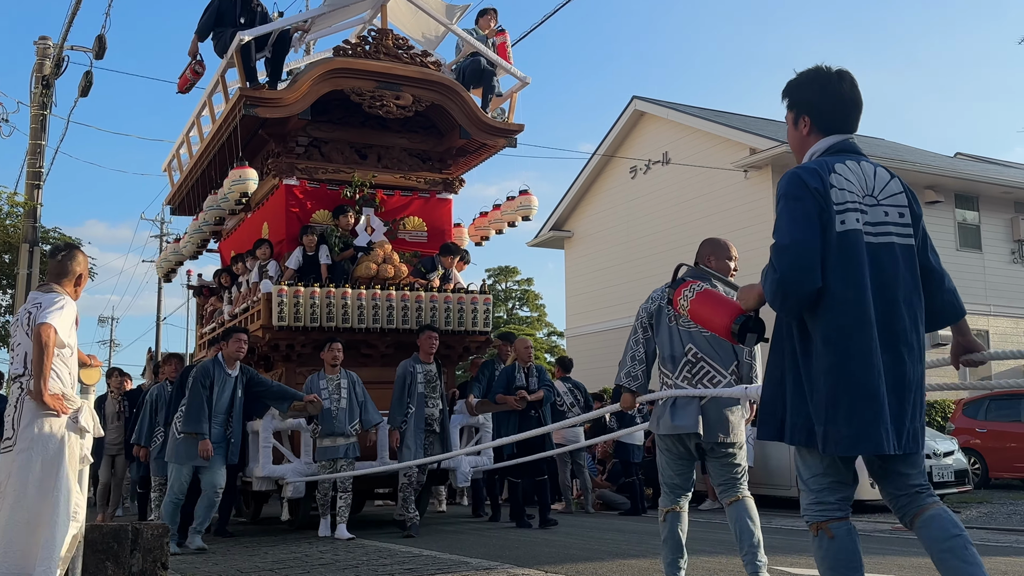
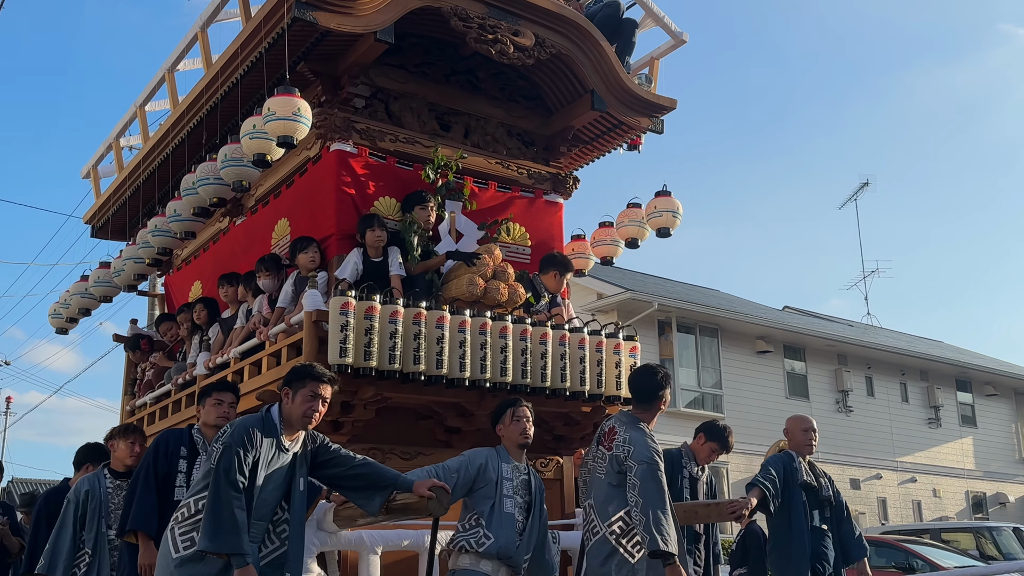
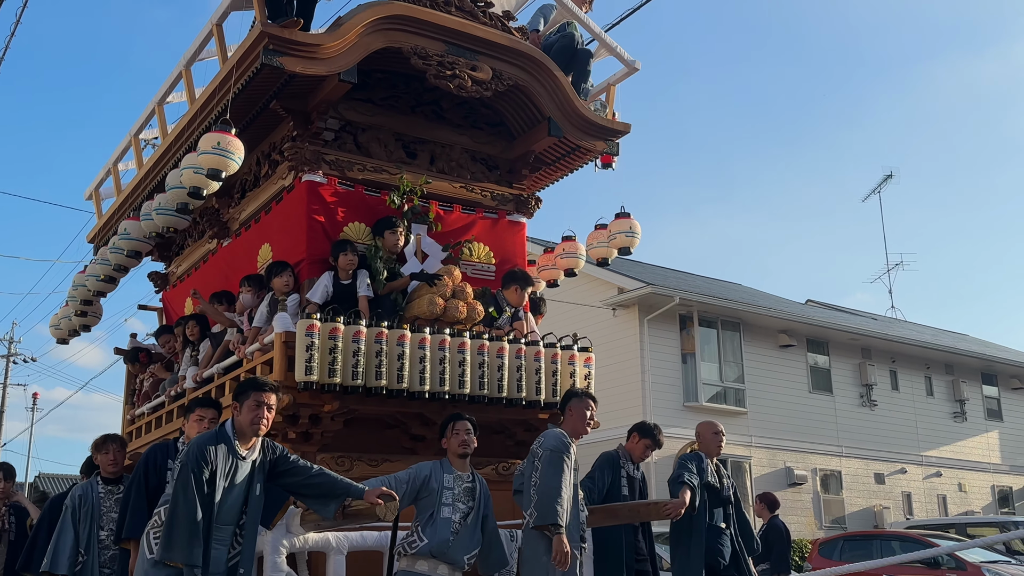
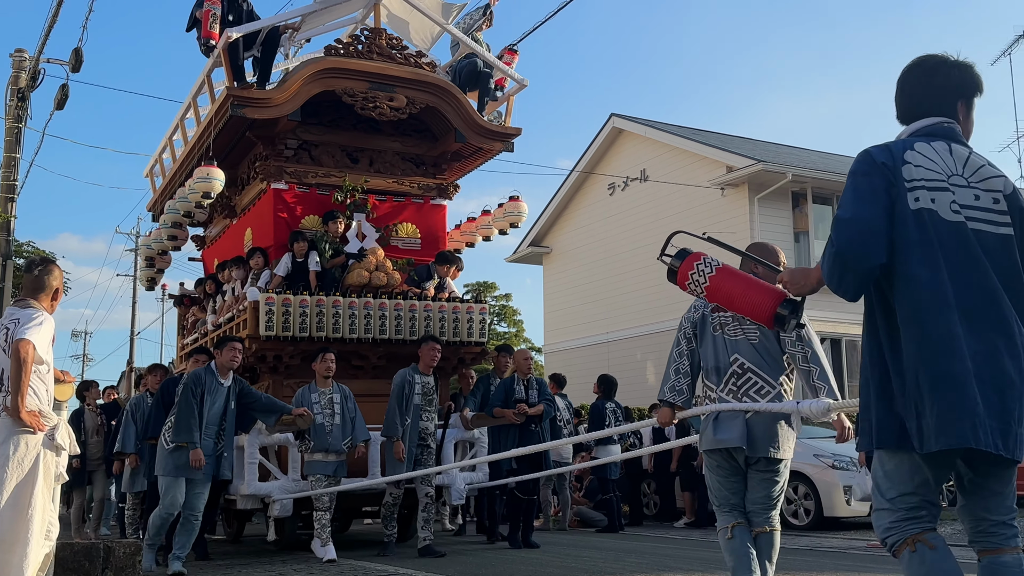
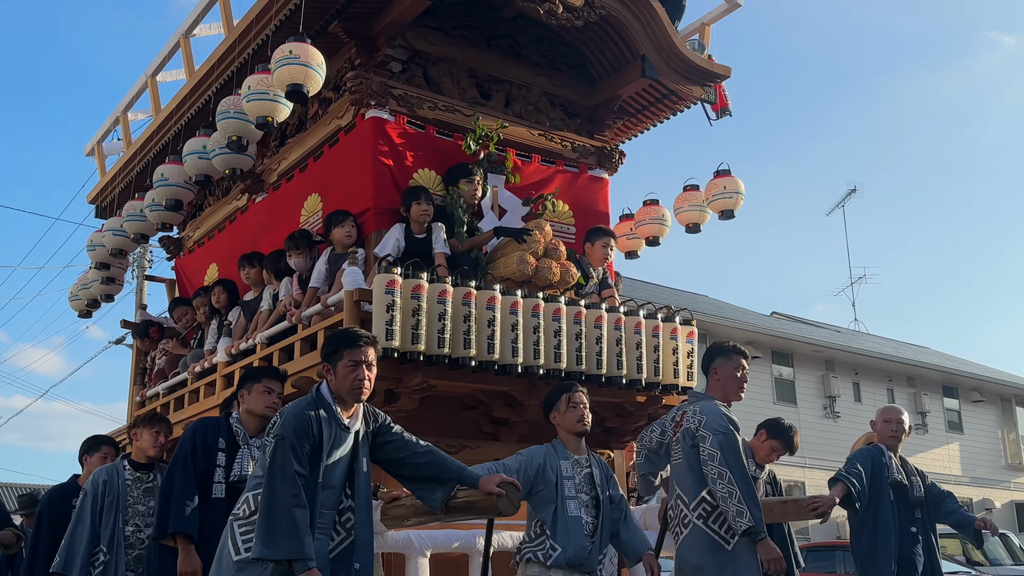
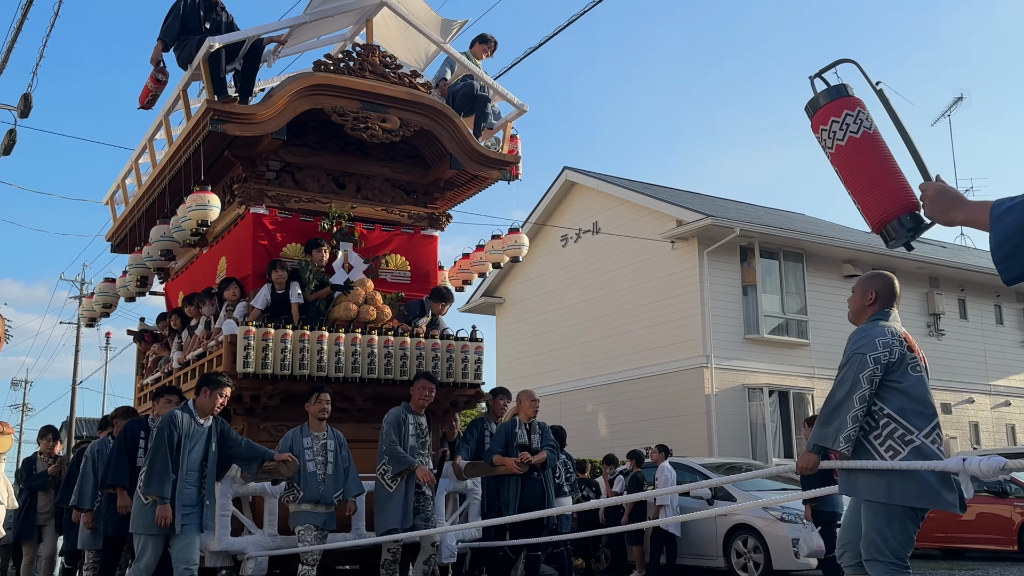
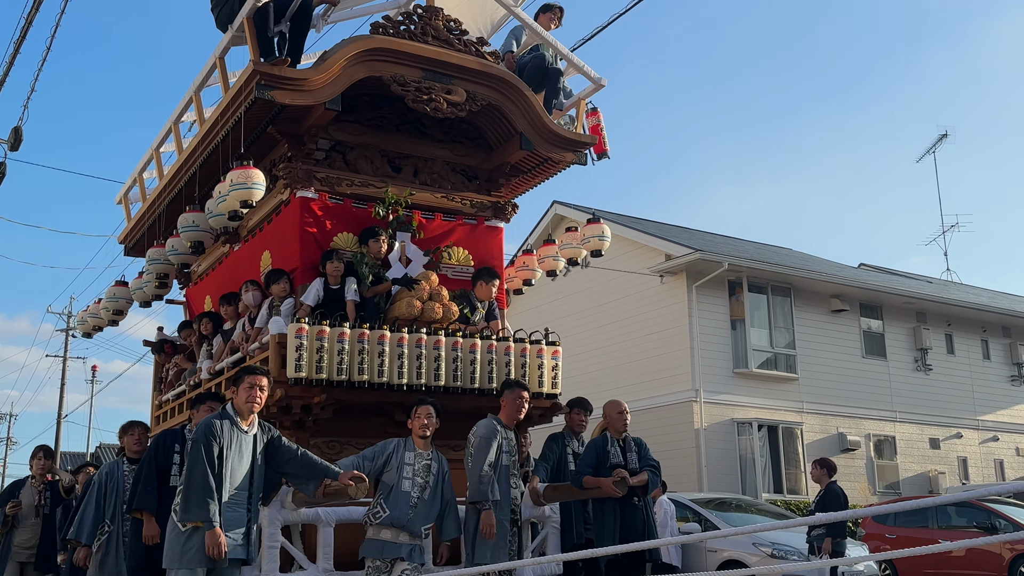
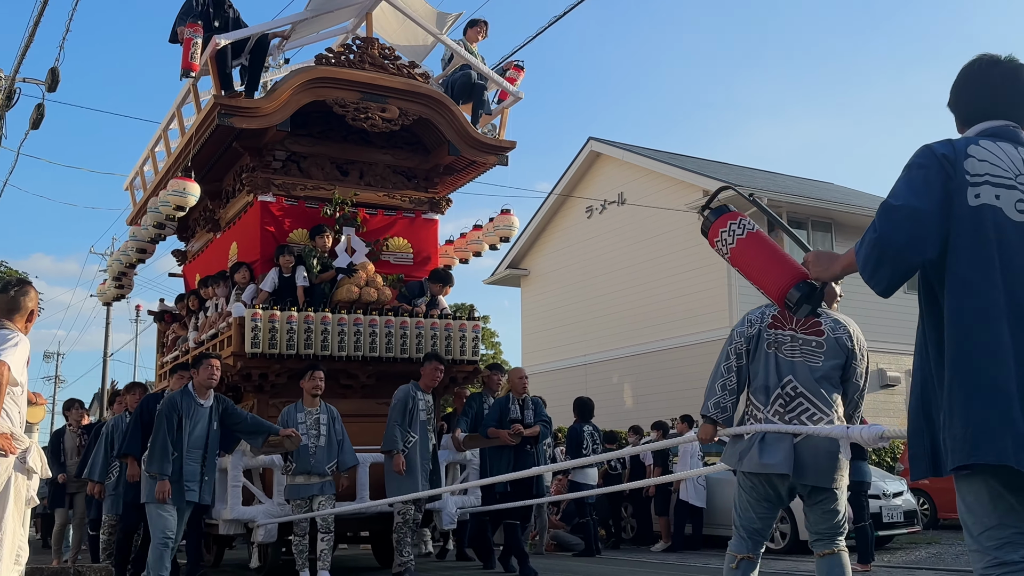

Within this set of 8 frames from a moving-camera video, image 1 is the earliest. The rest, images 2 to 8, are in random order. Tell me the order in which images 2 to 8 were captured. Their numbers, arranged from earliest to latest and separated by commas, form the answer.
4, 8, 6, 7, 3, 2, 5
